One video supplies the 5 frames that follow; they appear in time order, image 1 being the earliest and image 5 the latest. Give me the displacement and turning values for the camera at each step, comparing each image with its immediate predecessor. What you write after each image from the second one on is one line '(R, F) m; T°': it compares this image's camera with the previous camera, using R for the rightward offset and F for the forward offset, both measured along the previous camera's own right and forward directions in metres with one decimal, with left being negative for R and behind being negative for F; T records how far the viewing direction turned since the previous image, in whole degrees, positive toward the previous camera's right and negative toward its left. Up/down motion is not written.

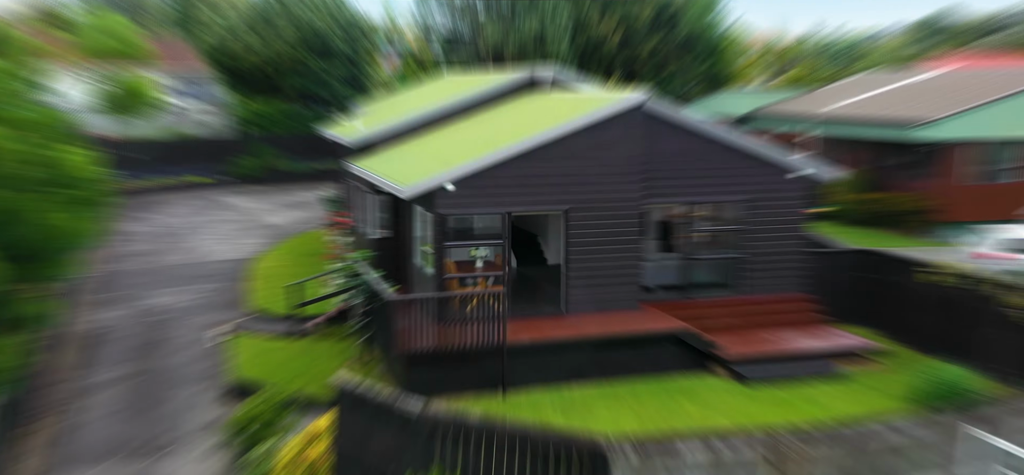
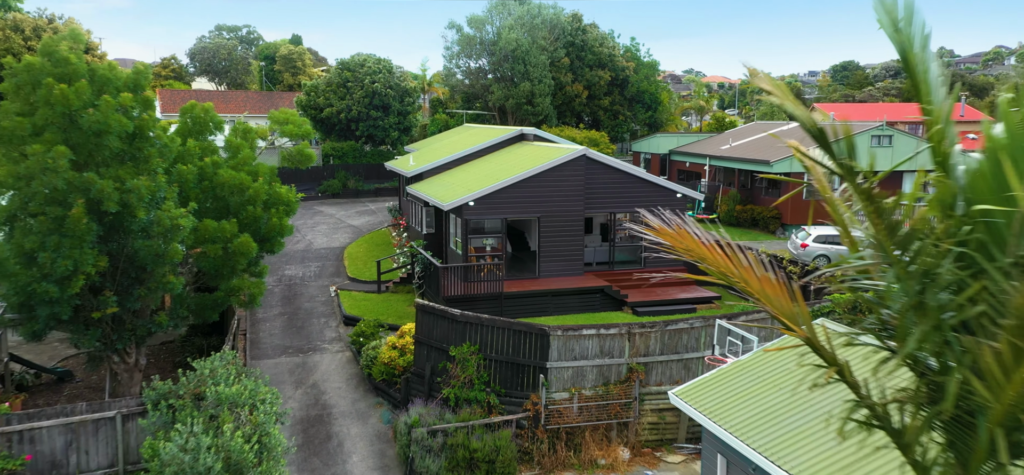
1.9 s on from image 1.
(0.0, -7.7) m; 0°
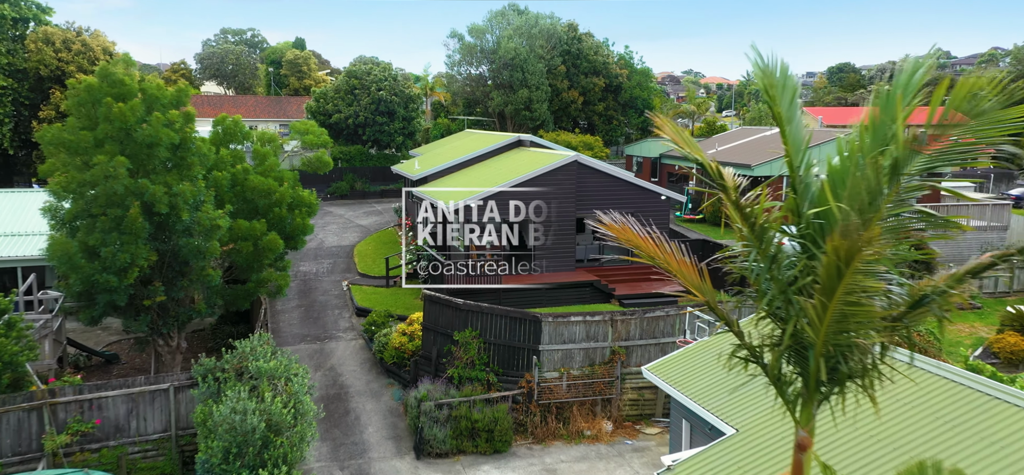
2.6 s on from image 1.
(+0.1, -1.8) m; 0°
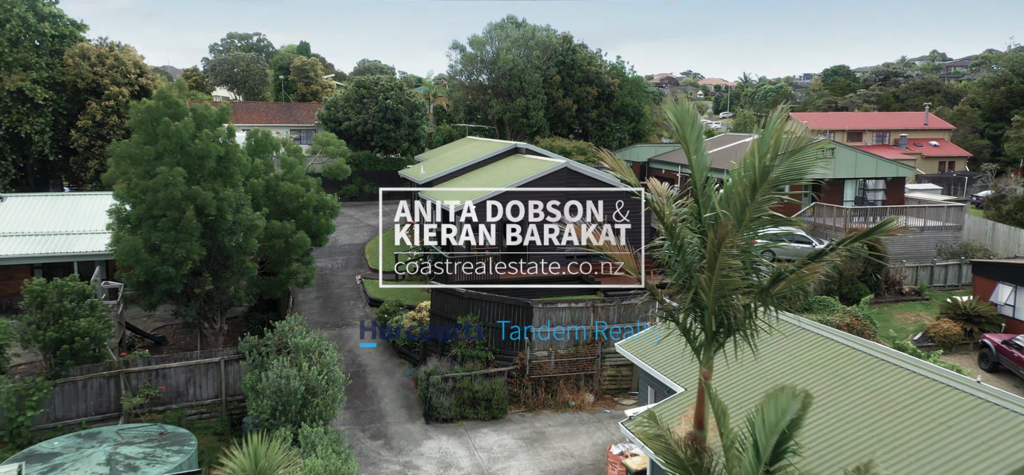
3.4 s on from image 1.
(+0.1, -2.4) m; 0°
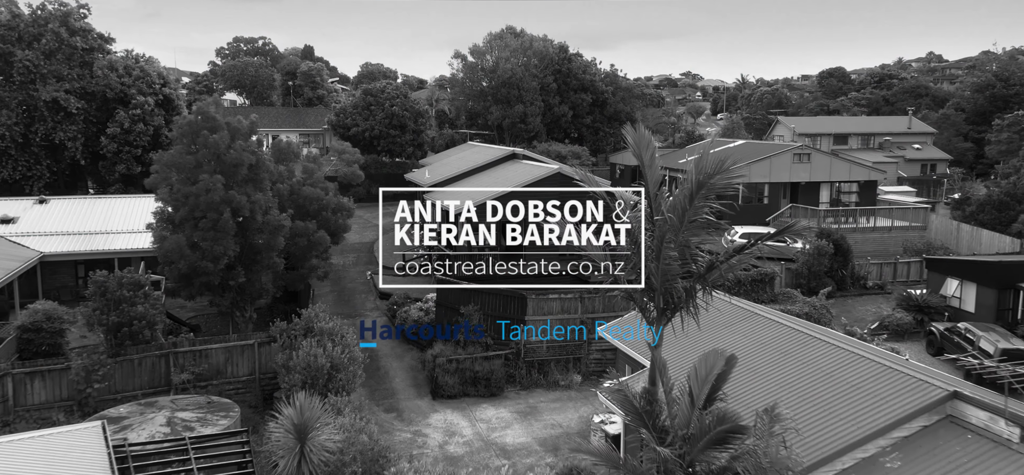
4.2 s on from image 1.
(+0.1, -2.2) m; 0°
